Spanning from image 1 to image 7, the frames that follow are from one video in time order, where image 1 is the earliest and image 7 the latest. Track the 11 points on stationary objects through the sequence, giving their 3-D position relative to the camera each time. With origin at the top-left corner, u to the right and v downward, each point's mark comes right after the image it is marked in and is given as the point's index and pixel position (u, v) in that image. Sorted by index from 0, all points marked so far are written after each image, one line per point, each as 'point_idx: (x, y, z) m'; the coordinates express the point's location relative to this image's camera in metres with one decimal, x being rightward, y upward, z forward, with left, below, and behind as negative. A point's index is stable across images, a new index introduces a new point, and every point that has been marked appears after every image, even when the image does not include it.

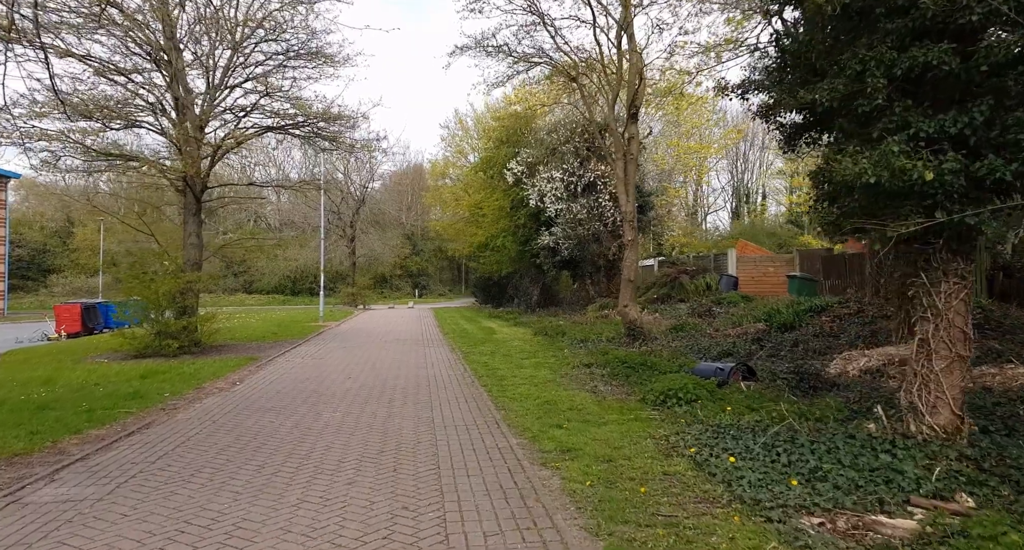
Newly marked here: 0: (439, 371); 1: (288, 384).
0: (-1.3, -1.7, +10.4) m
1: (-3.5, -1.7, +9.1) m
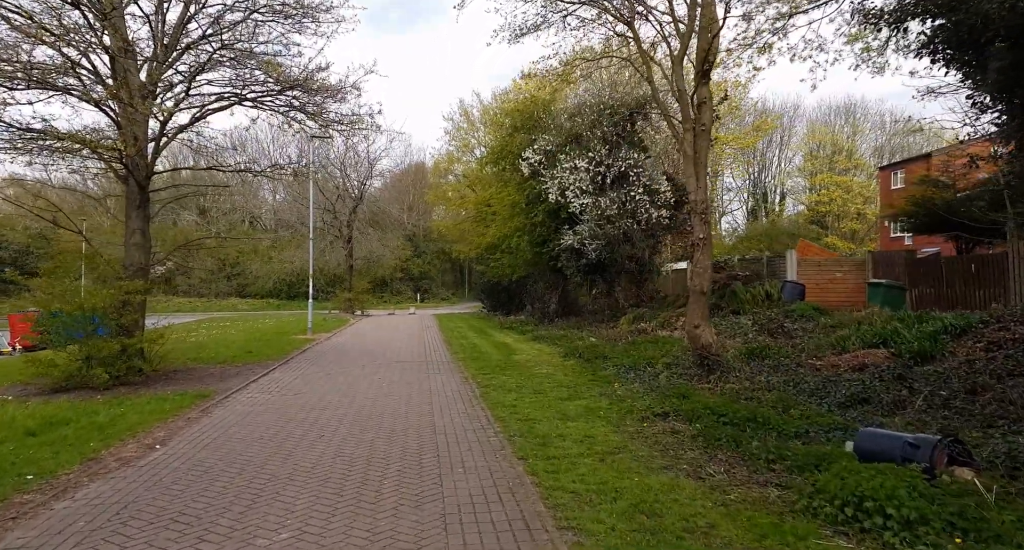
0: (-0.8, -1.8, +7.5) m
1: (-3.0, -1.8, +6.2) m
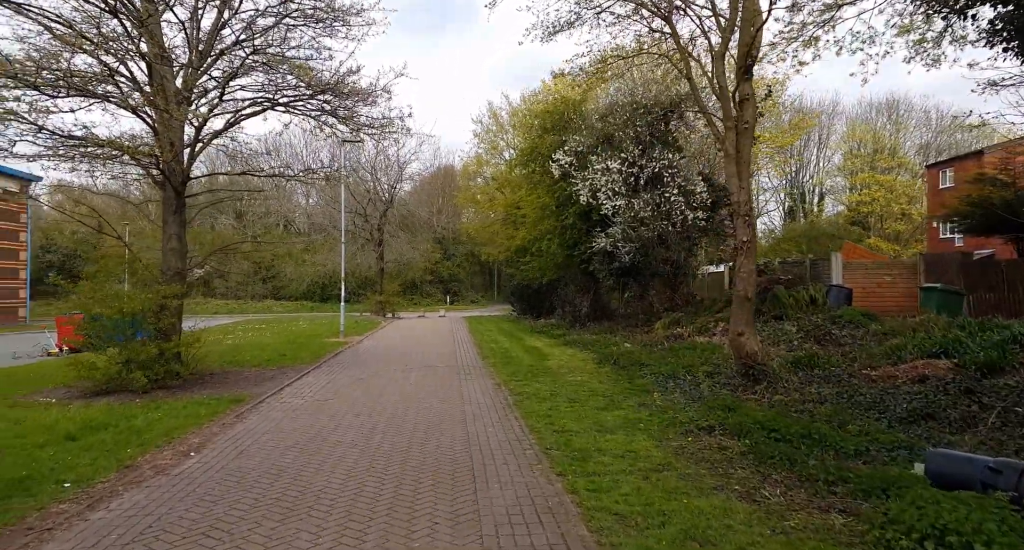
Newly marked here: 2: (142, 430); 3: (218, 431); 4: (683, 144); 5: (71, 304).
0: (-0.3, -1.9, +7.2) m
1: (-2.6, -1.9, +6.1) m
2: (-4.4, -1.9, +6.9) m
3: (-3.5, -1.9, +7.0) m
4: (+5.4, +4.0, +18.4) m
5: (-7.3, -0.5, +9.8) m
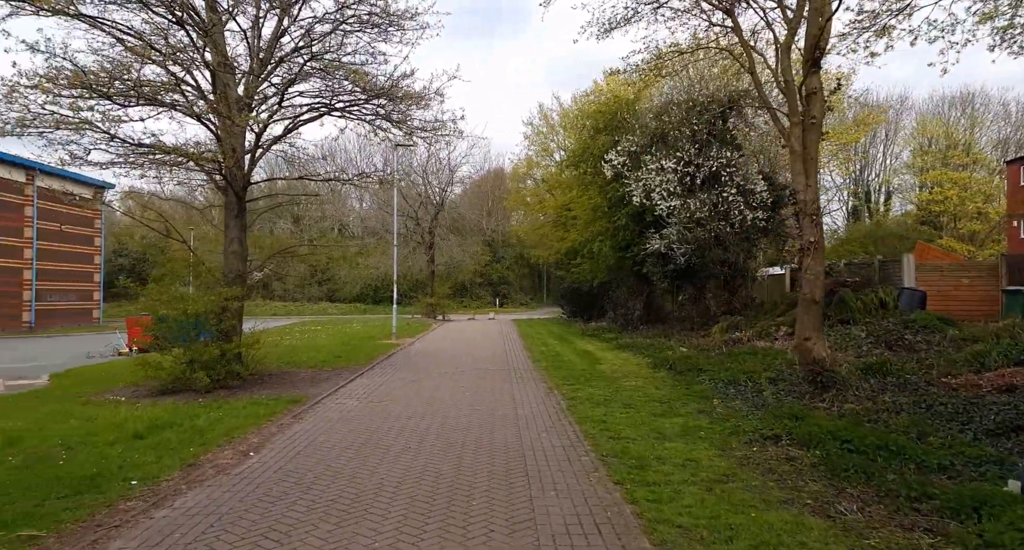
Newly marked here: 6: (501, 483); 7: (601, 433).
0: (+0.3, -1.9, +7.1) m
1: (-2.0, -1.9, +6.2) m
2: (-3.7, -1.9, +7.1) m
3: (-2.9, -1.9, +7.1) m
4: (+6.9, +4.0, +17.7) m
5: (-6.4, -0.5, +10.2) m
6: (-0.1, -1.9, +5.3) m
7: (+1.1, -1.9, +7.1) m
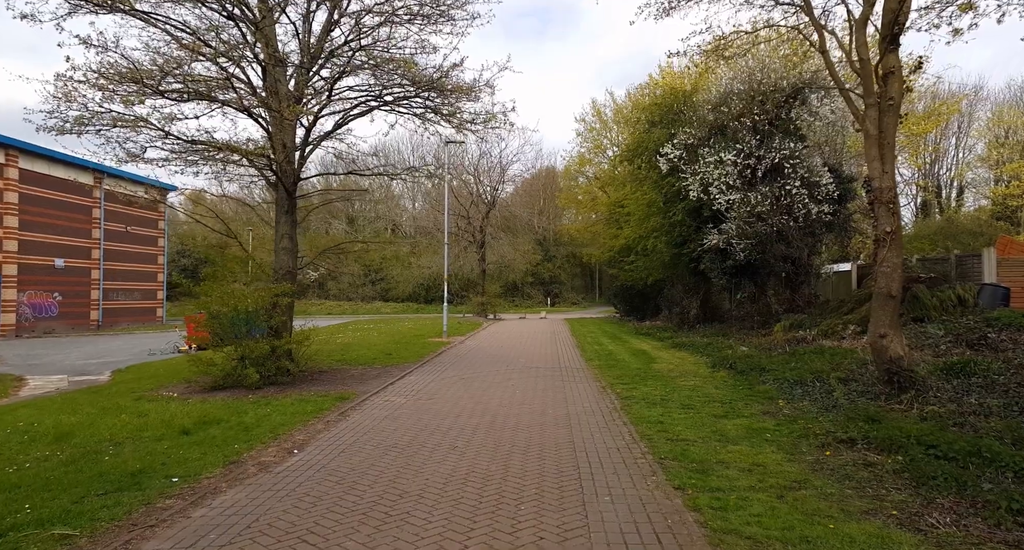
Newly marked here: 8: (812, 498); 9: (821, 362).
0: (+0.9, -1.8, +6.8) m
1: (-1.5, -1.8, +6.0) m
2: (-3.1, -1.8, +7.1) m
3: (-2.3, -1.8, +7.1) m
4: (+8.3, +4.1, +16.8) m
5: (-5.6, -0.5, +10.4) m
6: (+0.3, -1.8, +5.0) m
7: (+1.6, -1.8, +6.7) m
8: (+2.3, -1.7, +4.5) m
9: (+5.5, -1.6, +10.4) m
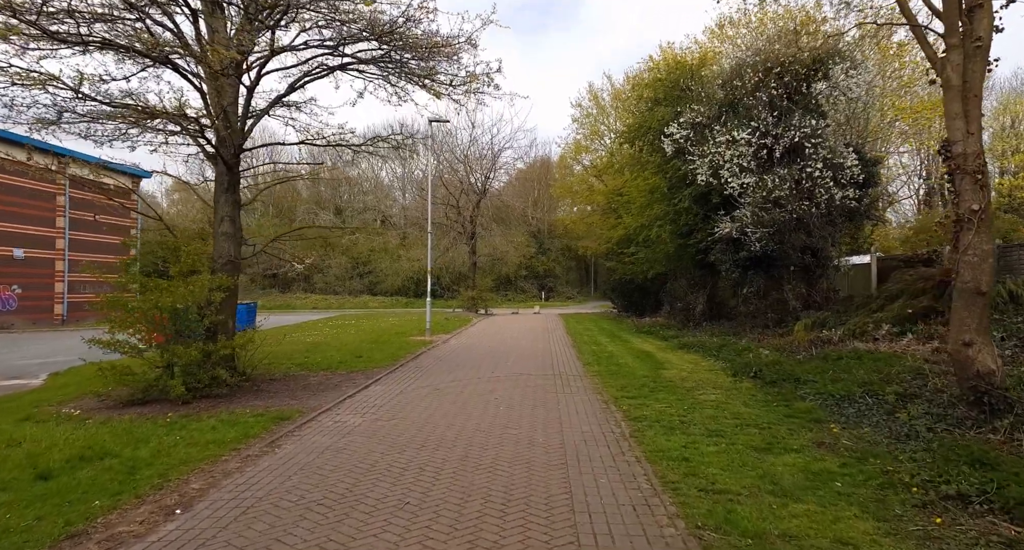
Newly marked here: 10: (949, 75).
0: (+0.7, -1.7, +5.0) m
1: (-1.7, -1.7, +4.3) m
2: (-3.4, -1.7, +5.4) m
3: (-2.5, -1.7, +5.3) m
4: (+8.1, +4.3, +15.1) m
5: (-5.8, -0.3, +8.6) m
6: (+0.2, -1.7, +3.2) m
7: (+1.4, -1.7, +4.9) m
8: (+2.1, -1.7, +2.8) m
9: (+5.2, -1.4, +8.7) m
10: (+4.7, +2.1, +6.3) m
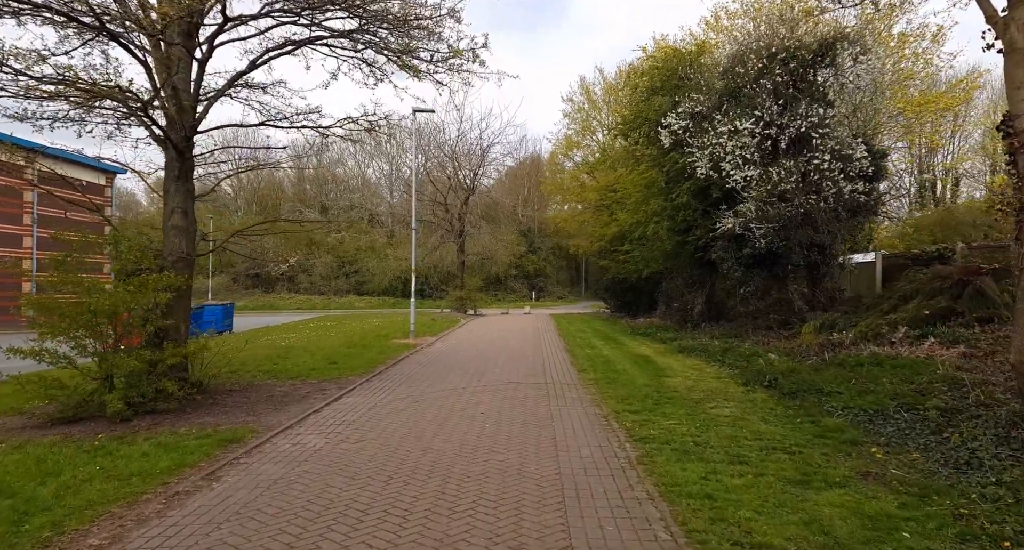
0: (+0.6, -1.7, +4.0) m
1: (-1.8, -1.7, +3.2) m
2: (-3.5, -1.7, +4.3) m
3: (-2.6, -1.7, +4.3) m
4: (+7.8, +4.3, +14.2) m
5: (-6.0, -0.3, +7.5) m
6: (+0.1, -1.7, +2.2) m
7: (+1.3, -1.7, +4.0) m
8: (+2.1, -1.6, +1.9) m
9: (+5.1, -1.4, +7.8) m
10: (+4.5, +2.2, +5.4) m
